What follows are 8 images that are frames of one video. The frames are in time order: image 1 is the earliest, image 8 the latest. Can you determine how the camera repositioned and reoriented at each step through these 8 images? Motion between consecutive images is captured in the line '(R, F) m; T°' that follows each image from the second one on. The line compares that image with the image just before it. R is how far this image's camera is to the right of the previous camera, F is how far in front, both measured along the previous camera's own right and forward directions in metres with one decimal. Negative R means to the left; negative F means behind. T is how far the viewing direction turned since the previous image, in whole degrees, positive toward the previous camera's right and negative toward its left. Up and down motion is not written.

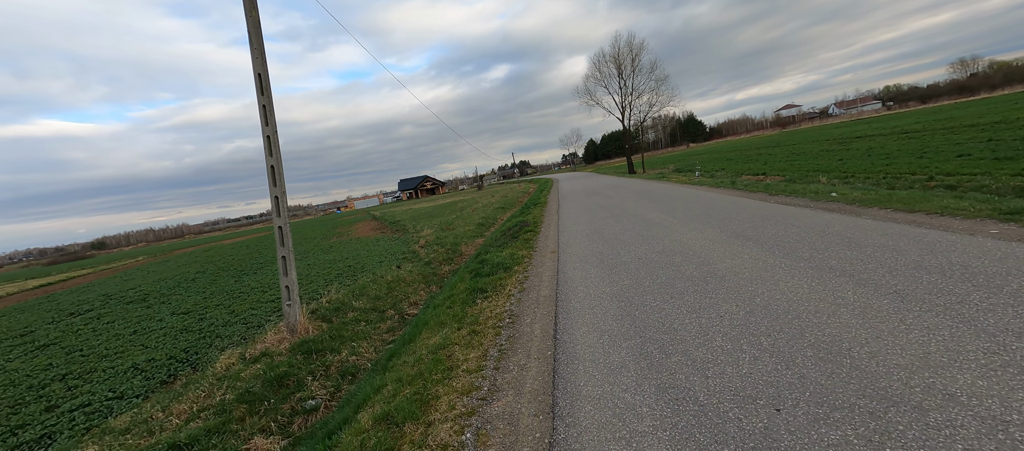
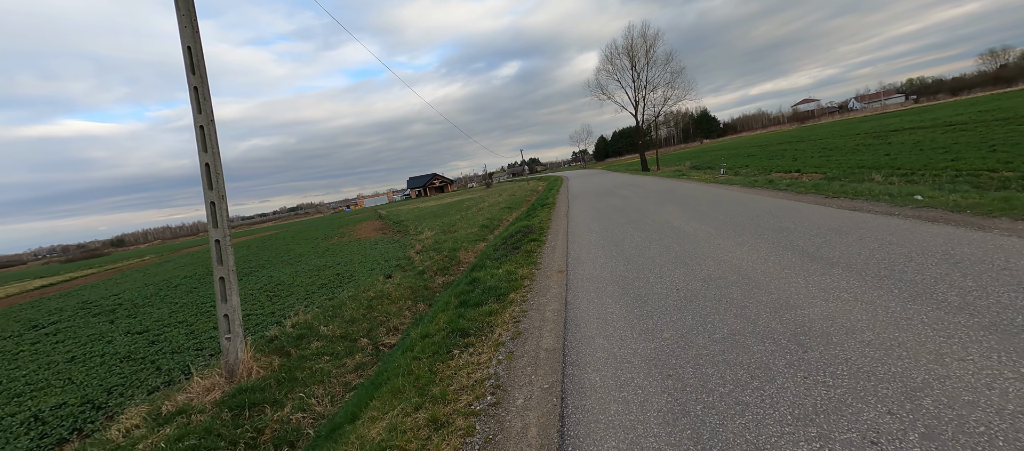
(+0.2, +1.7) m; -1°
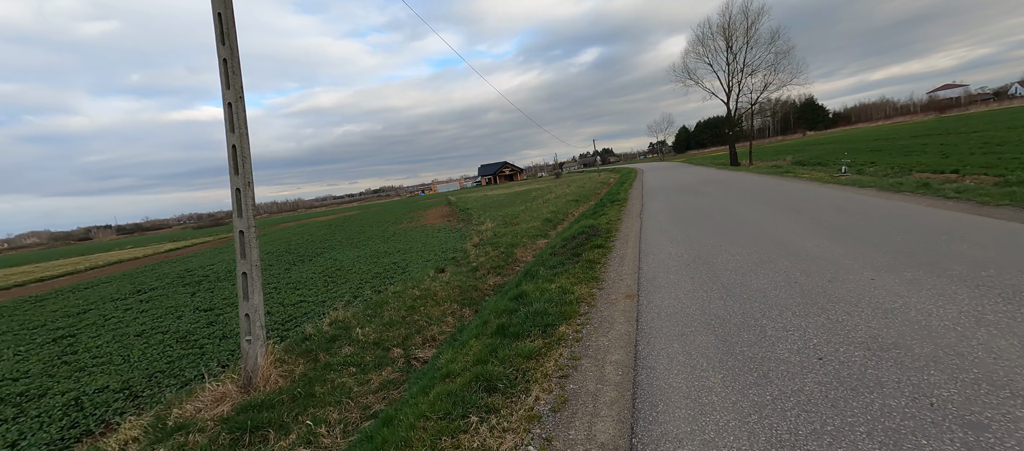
(+0.1, +1.4) m; -9°
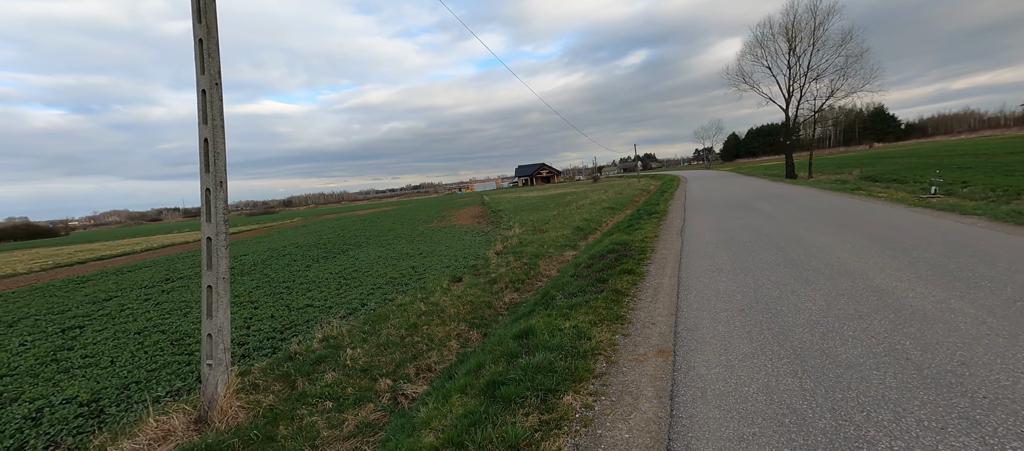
(+0.3, +1.1) m; -5°
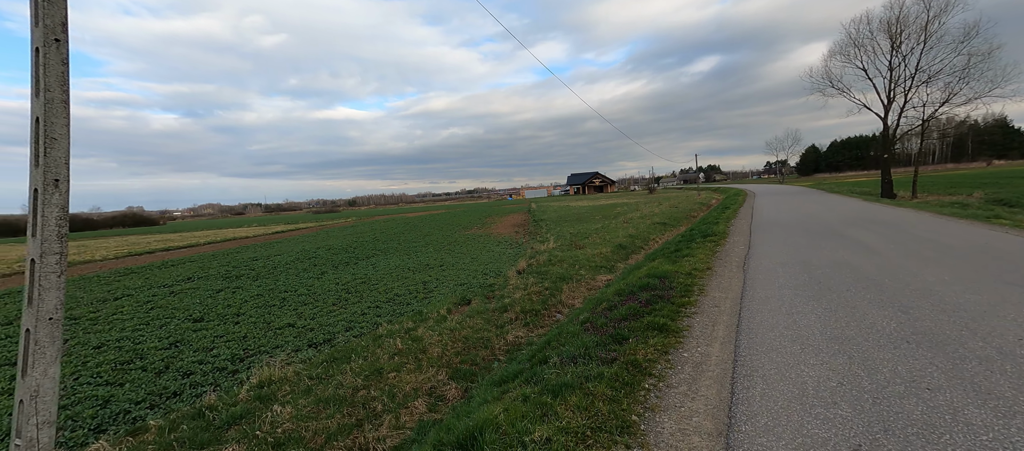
(+0.8, +2.0) m; -7°
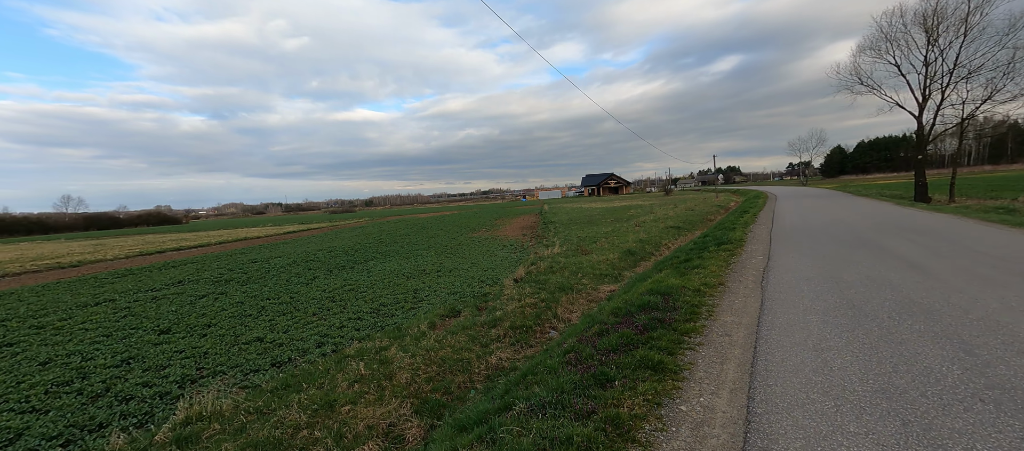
(+0.5, +1.0) m; -2°
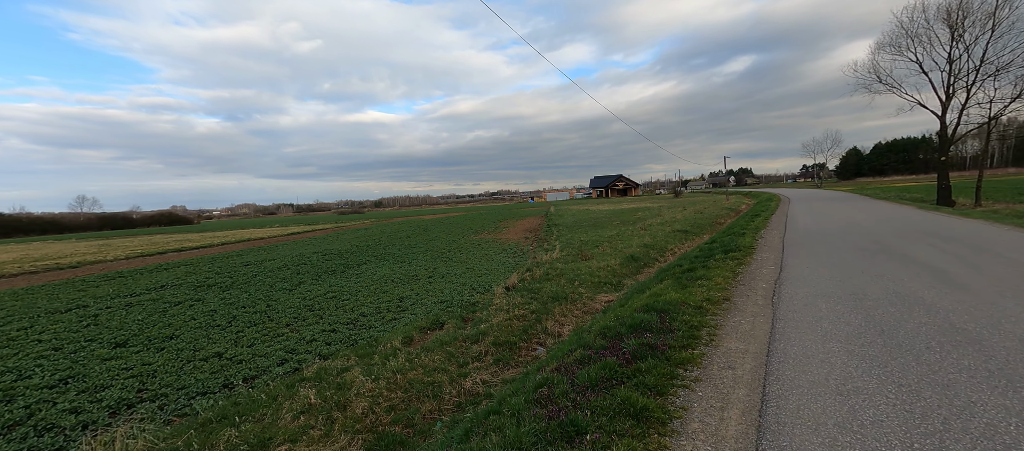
(+0.5, +0.8) m; -1°
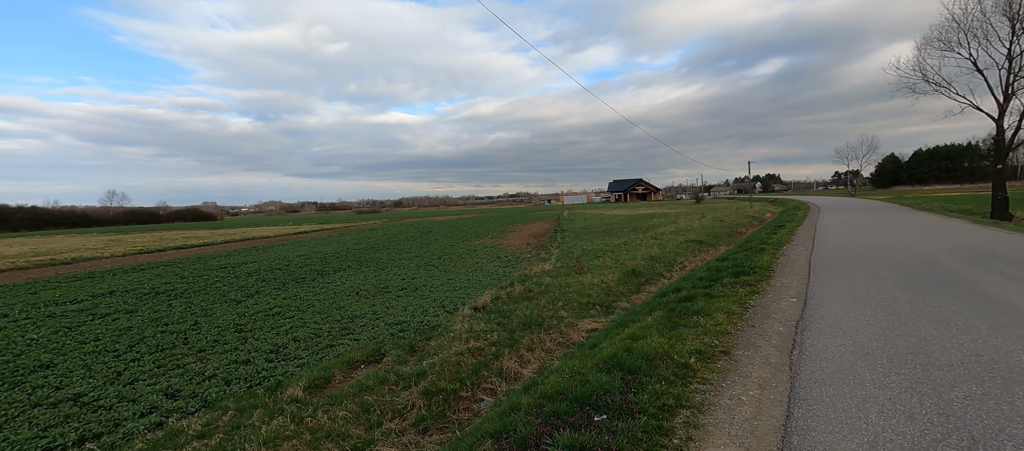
(+1.2, +1.9) m; -3°
